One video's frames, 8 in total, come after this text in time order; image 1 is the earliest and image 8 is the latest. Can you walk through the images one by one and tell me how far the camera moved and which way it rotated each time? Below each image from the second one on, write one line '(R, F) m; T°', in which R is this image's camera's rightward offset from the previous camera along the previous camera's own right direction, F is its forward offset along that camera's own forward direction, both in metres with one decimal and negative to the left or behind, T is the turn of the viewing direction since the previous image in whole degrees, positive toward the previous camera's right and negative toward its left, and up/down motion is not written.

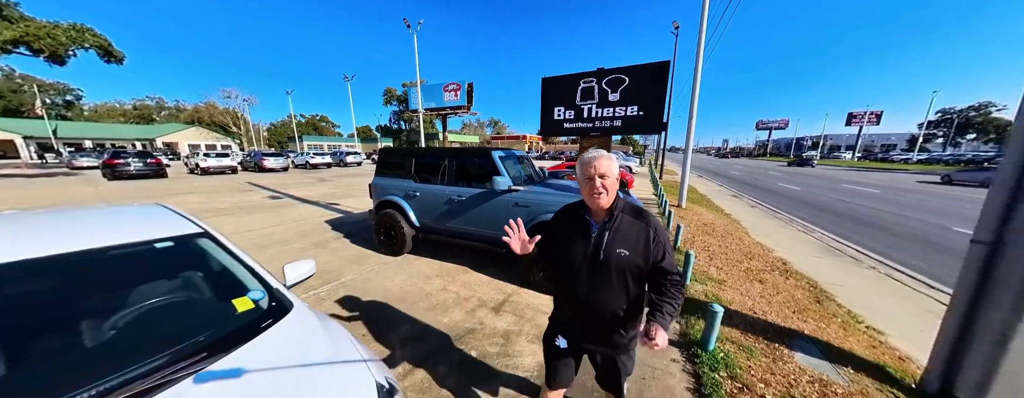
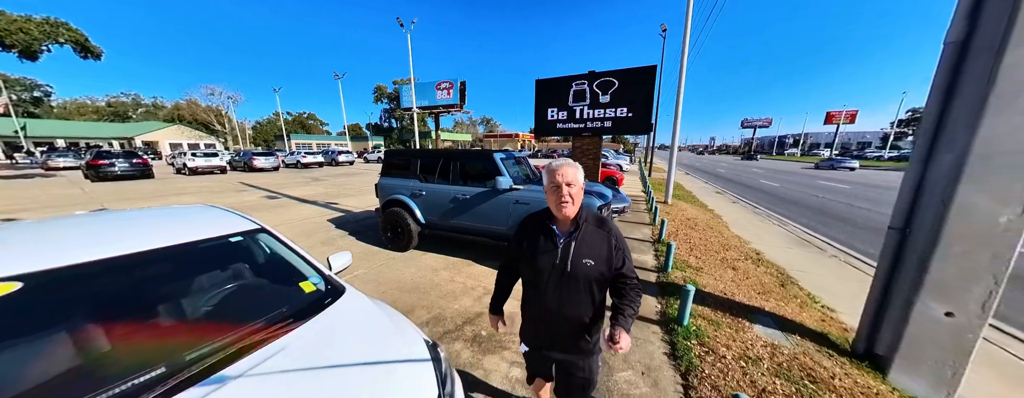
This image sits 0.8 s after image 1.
(-0.1, -0.3) m; +2°
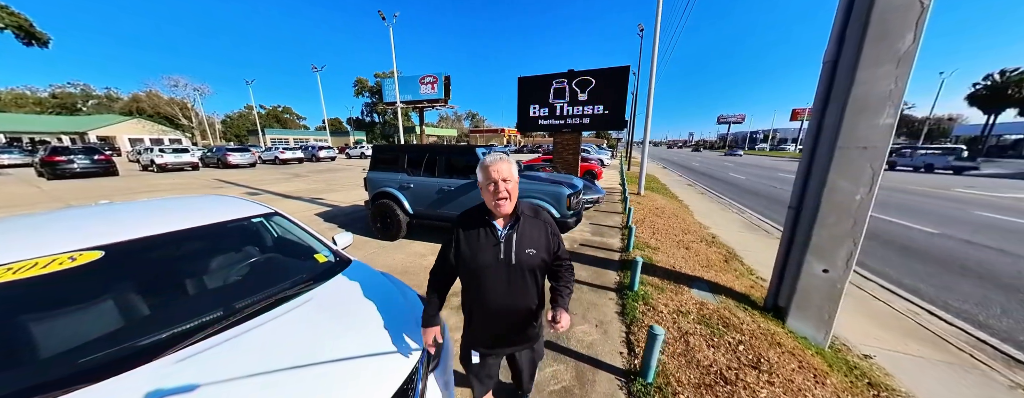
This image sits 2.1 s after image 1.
(+0.1, -0.4) m; +3°
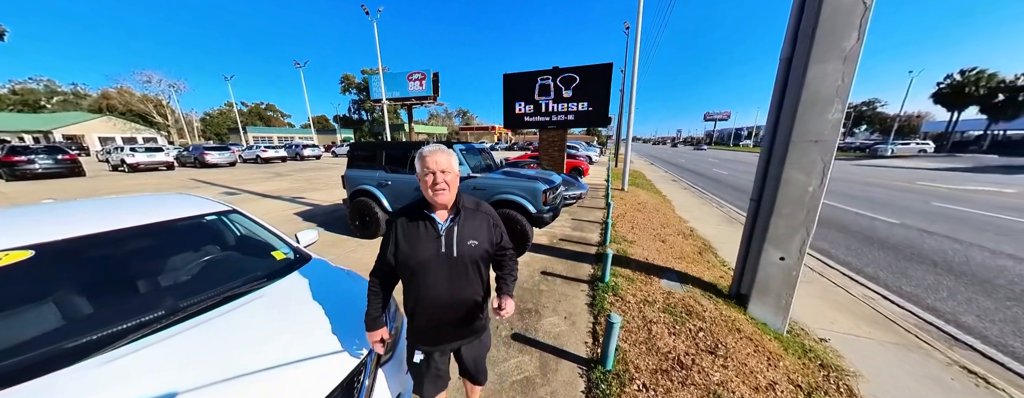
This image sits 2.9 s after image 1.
(+0.2, 0.0) m; +2°
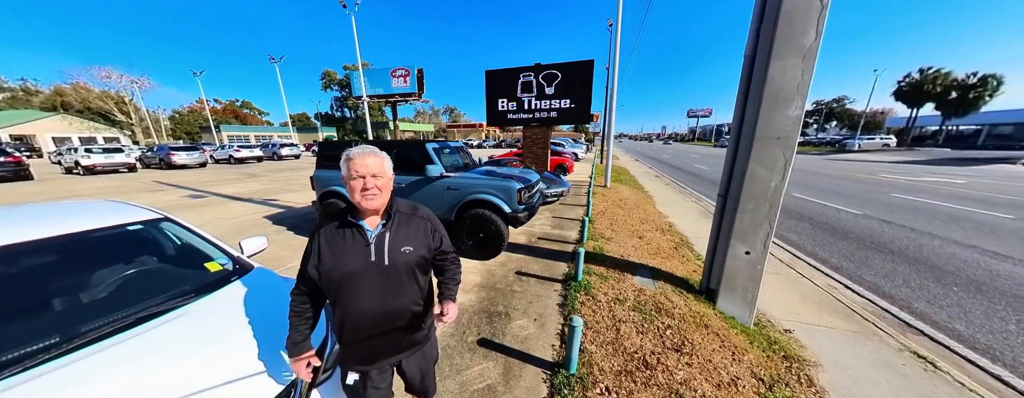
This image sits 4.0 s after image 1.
(+0.2, +0.1) m; +2°
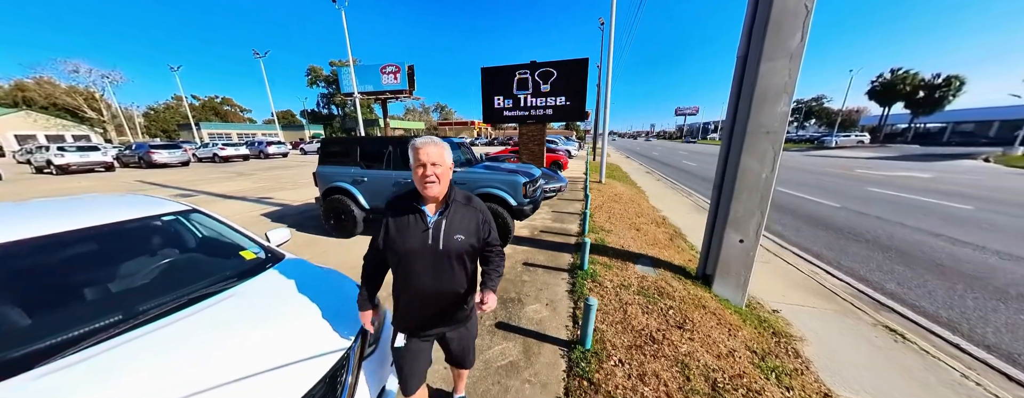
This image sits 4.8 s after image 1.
(-0.2, -0.1) m; +2°
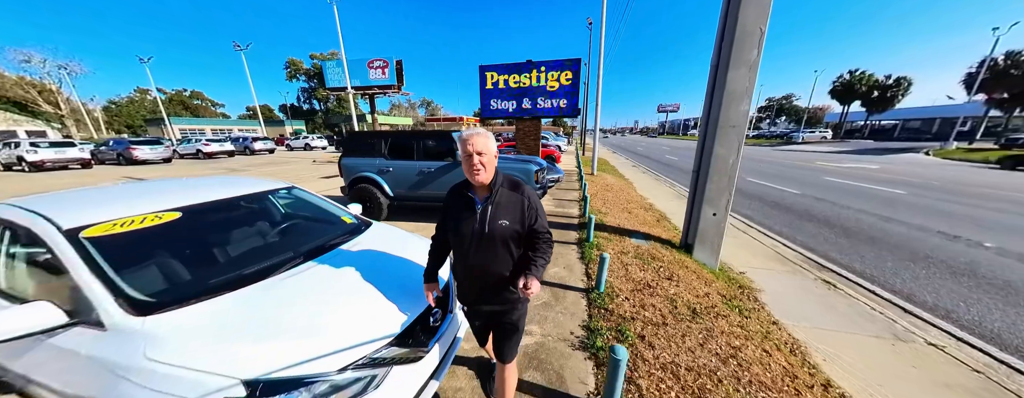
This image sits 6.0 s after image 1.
(-0.4, -0.6) m; +3°
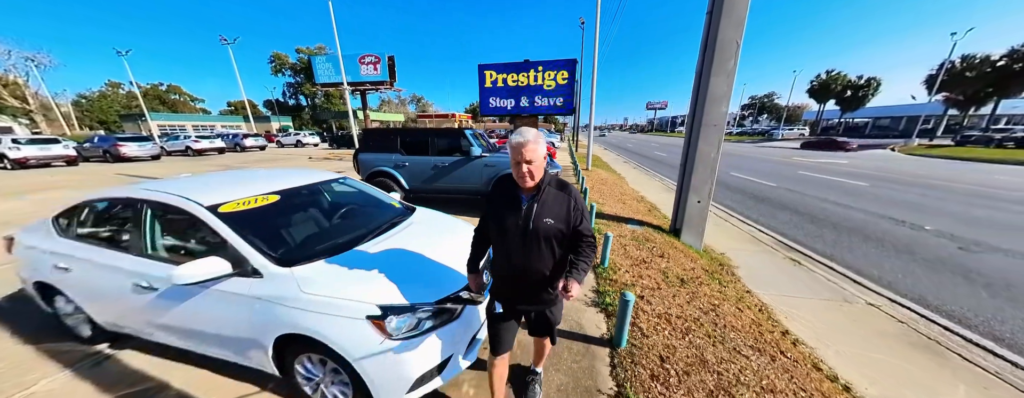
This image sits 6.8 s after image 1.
(-0.3, -0.4) m; +2°
